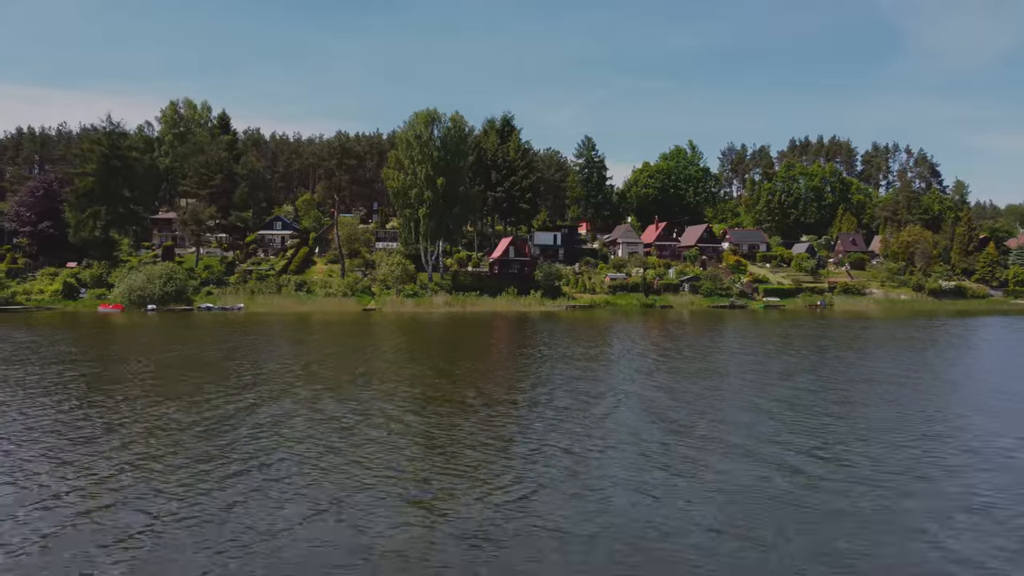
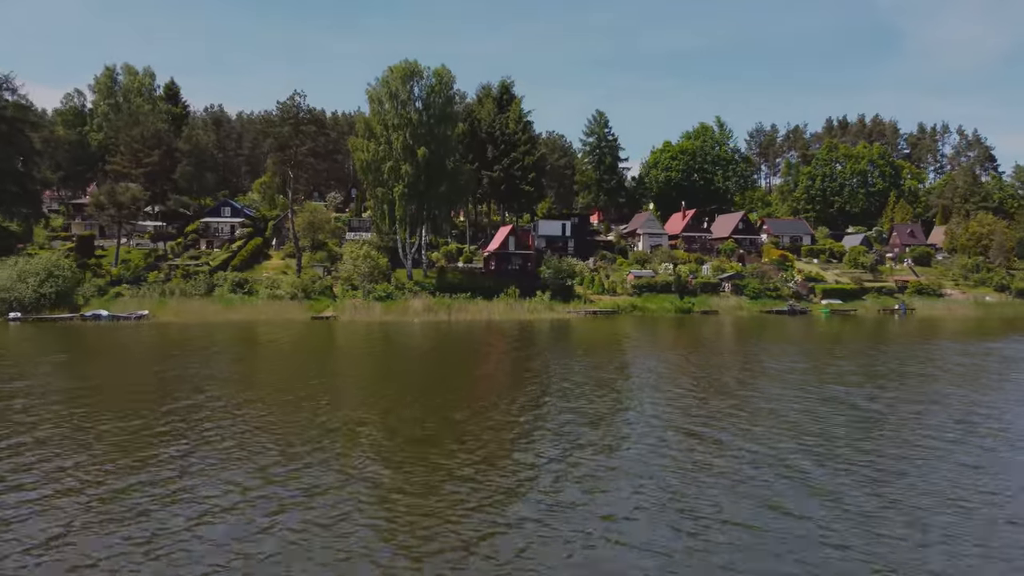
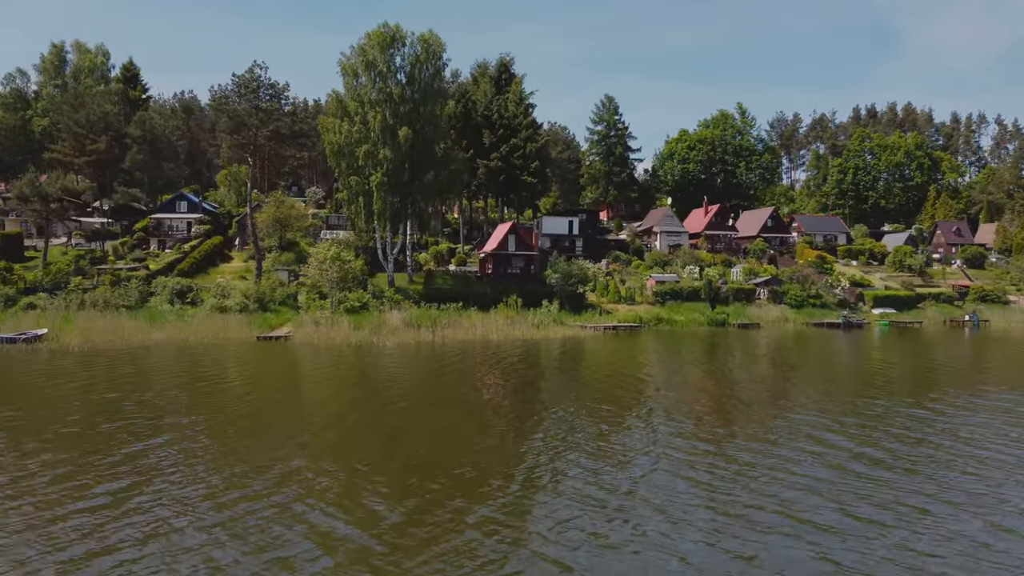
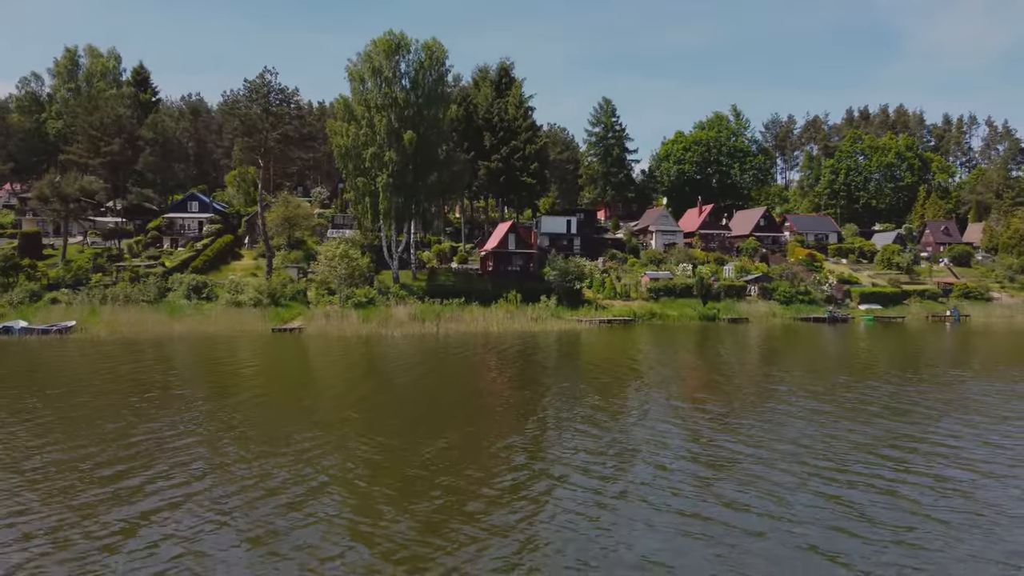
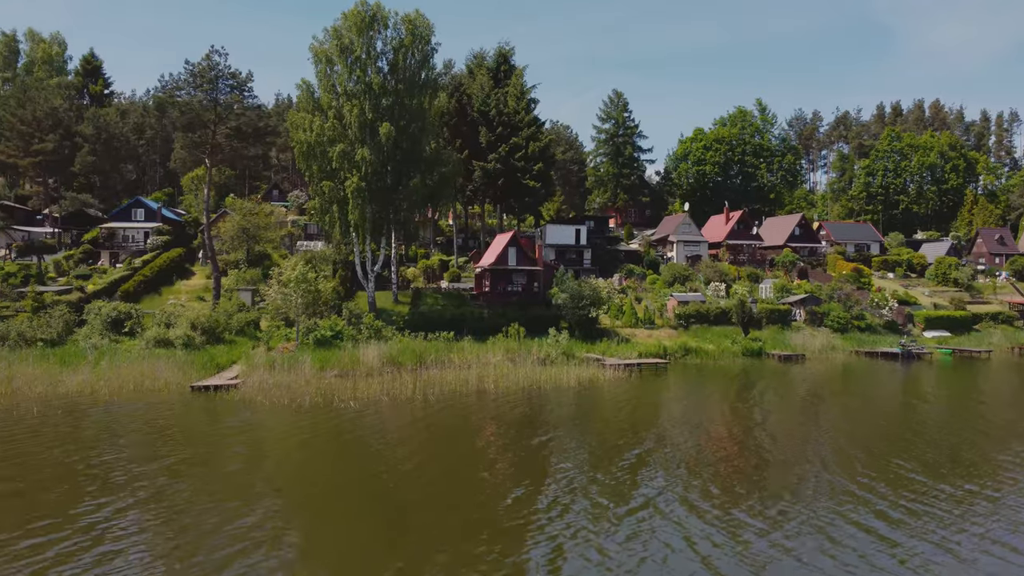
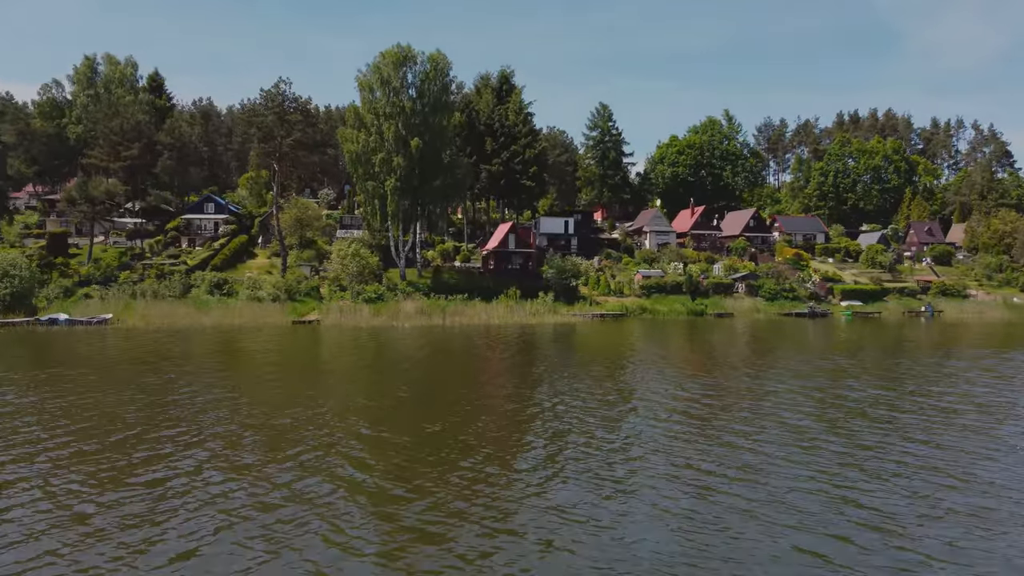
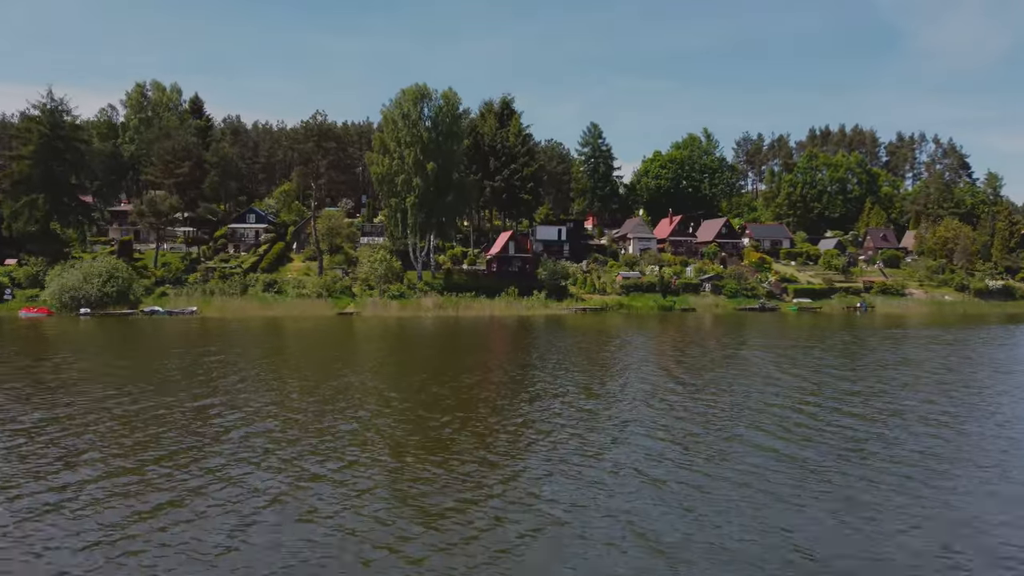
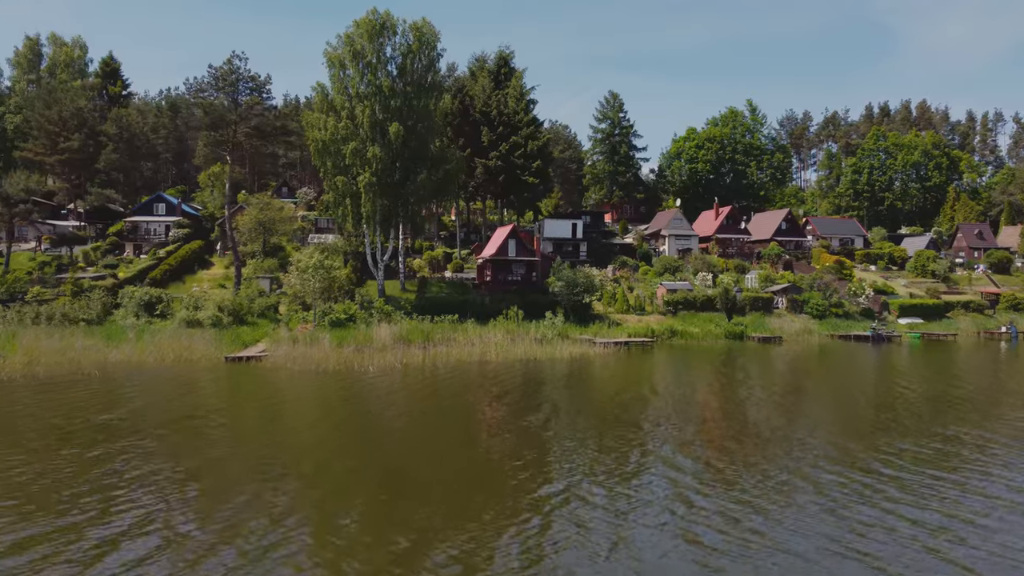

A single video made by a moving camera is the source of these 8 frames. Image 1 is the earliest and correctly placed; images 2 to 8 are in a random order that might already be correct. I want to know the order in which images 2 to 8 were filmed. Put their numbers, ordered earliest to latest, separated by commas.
7, 2, 6, 4, 3, 8, 5
